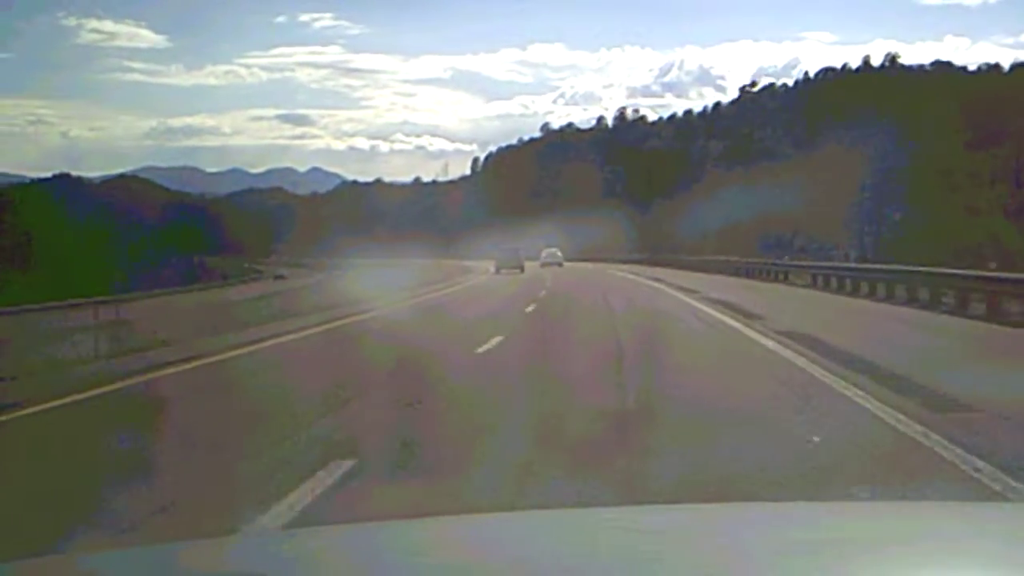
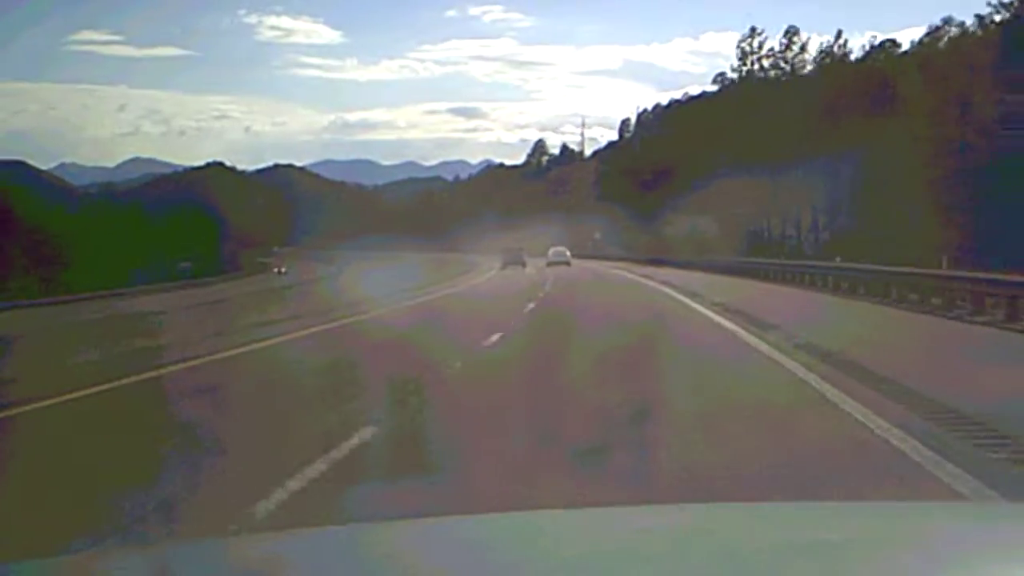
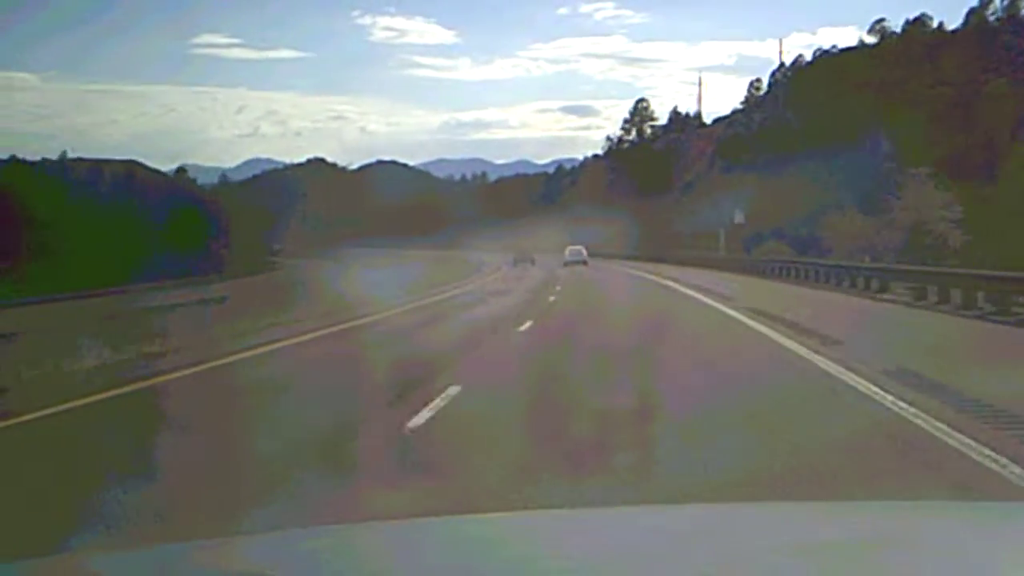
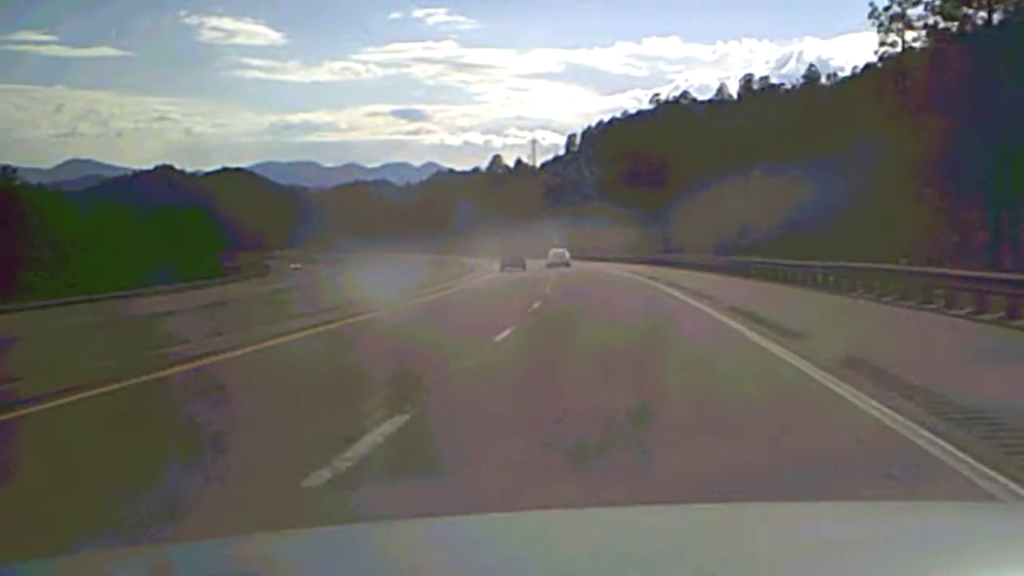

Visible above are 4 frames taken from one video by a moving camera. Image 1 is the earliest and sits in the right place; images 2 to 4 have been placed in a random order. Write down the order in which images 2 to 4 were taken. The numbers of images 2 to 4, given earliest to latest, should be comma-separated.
4, 2, 3
